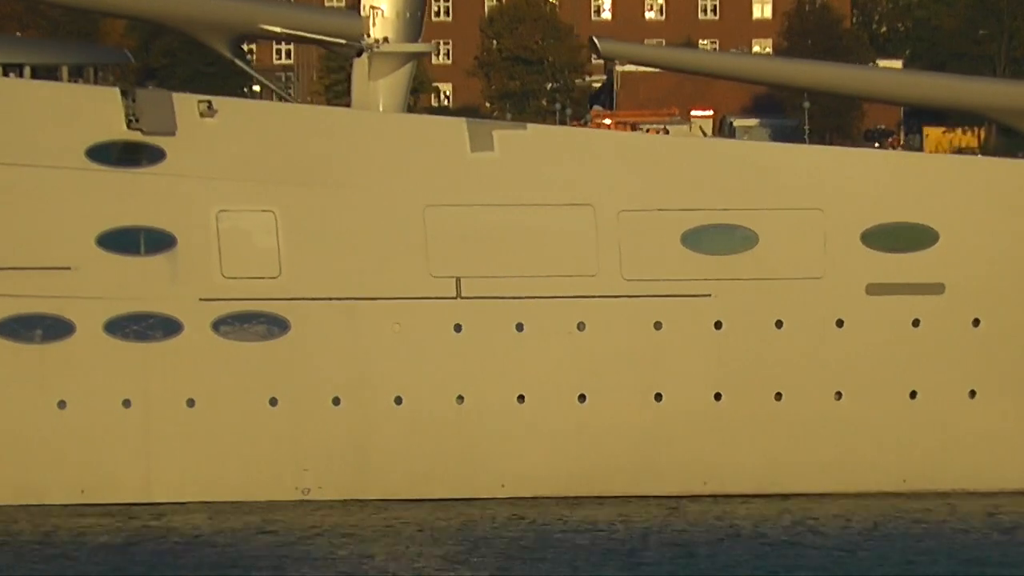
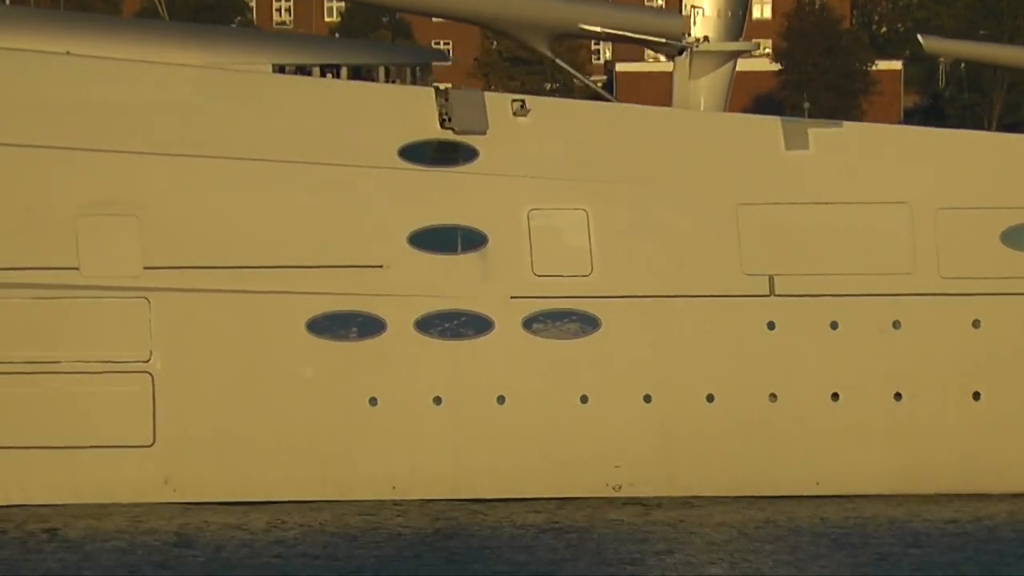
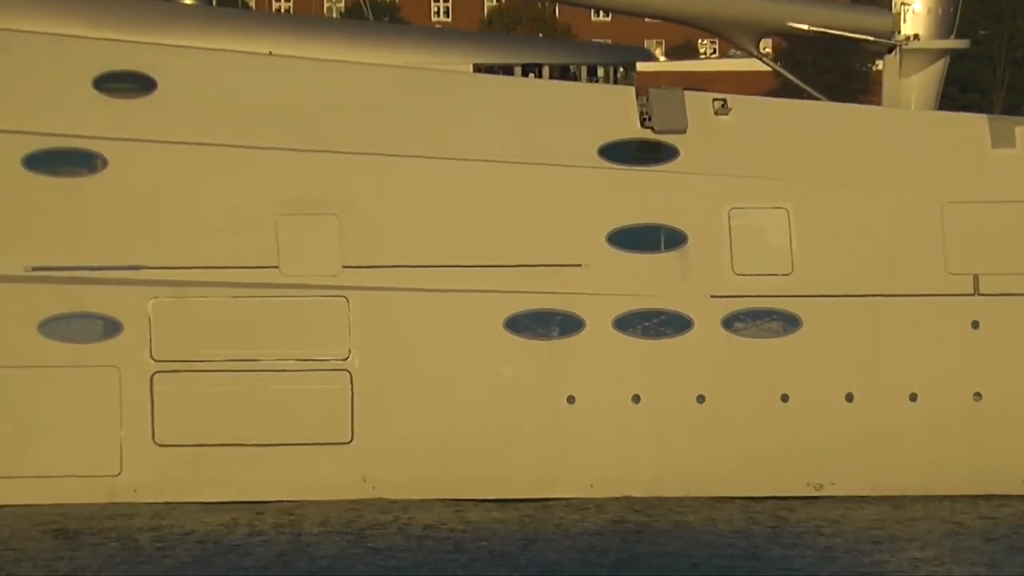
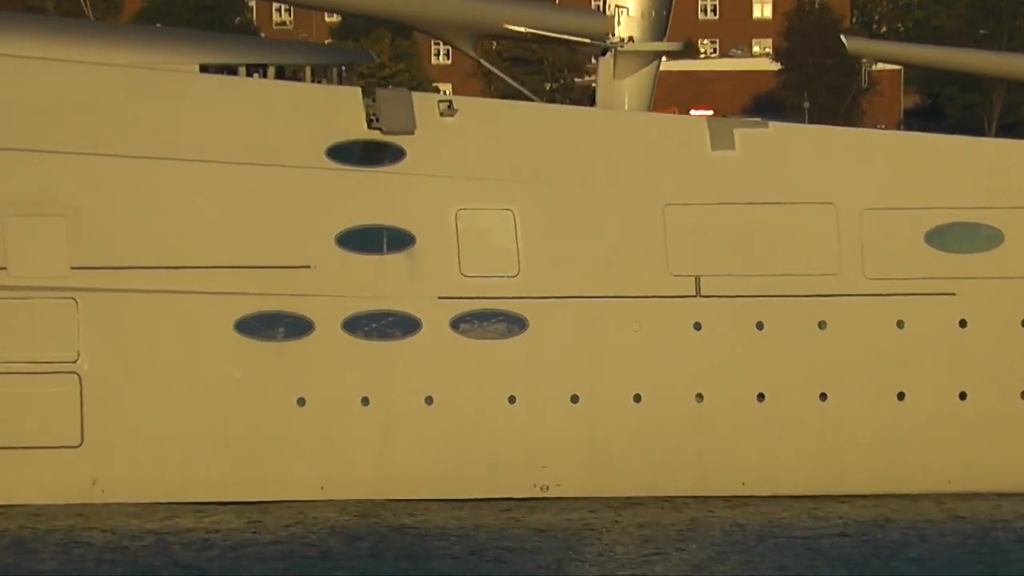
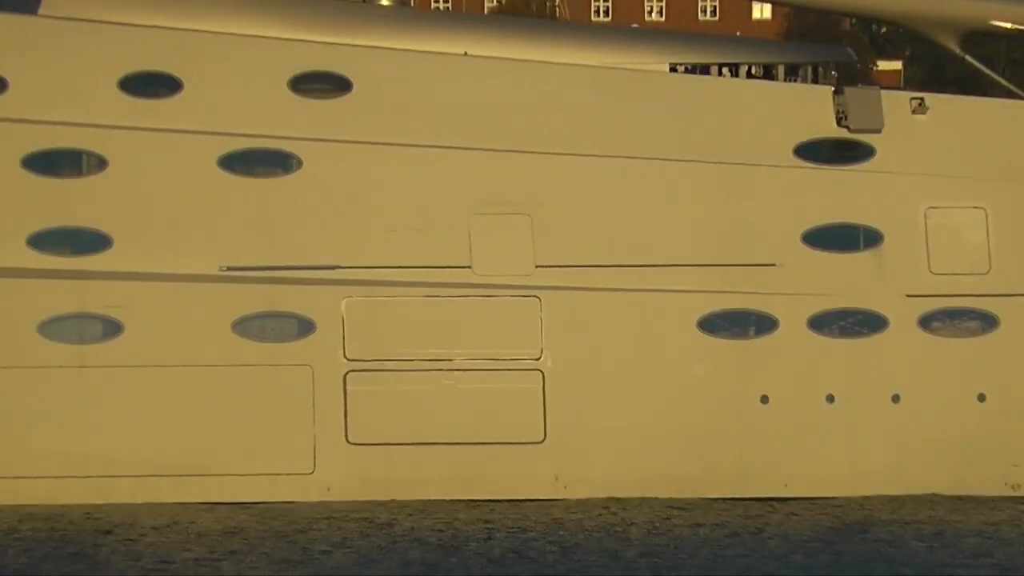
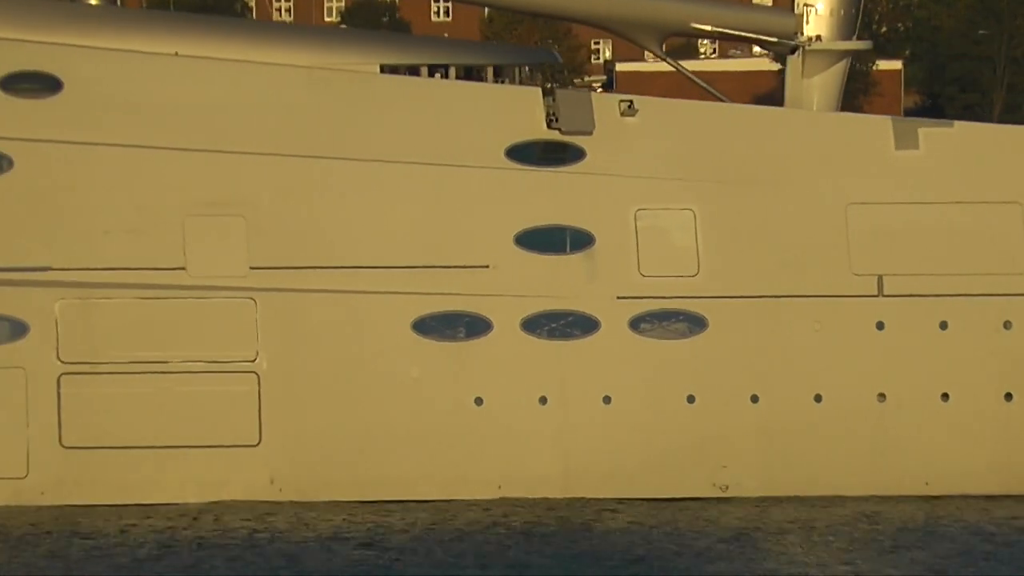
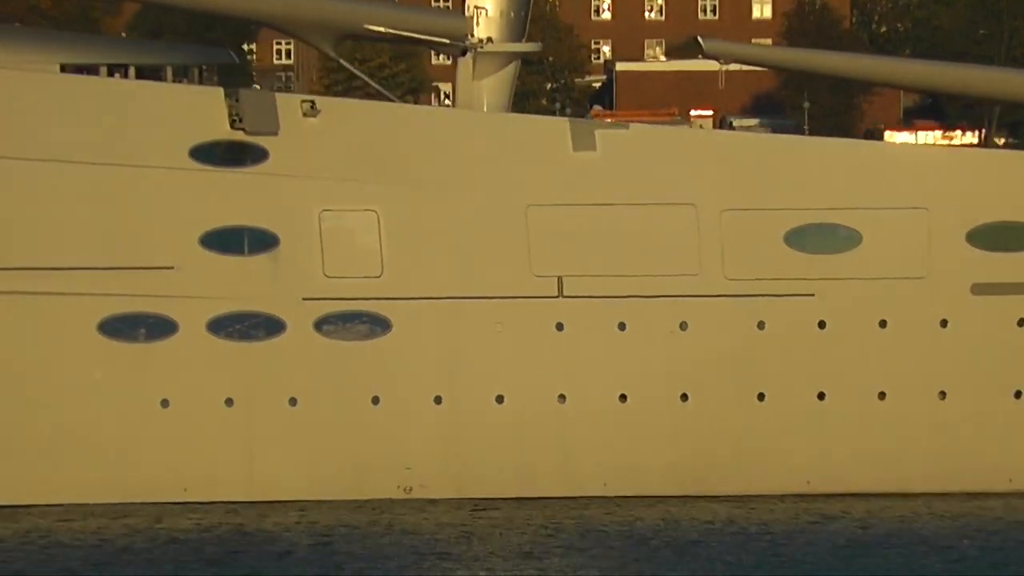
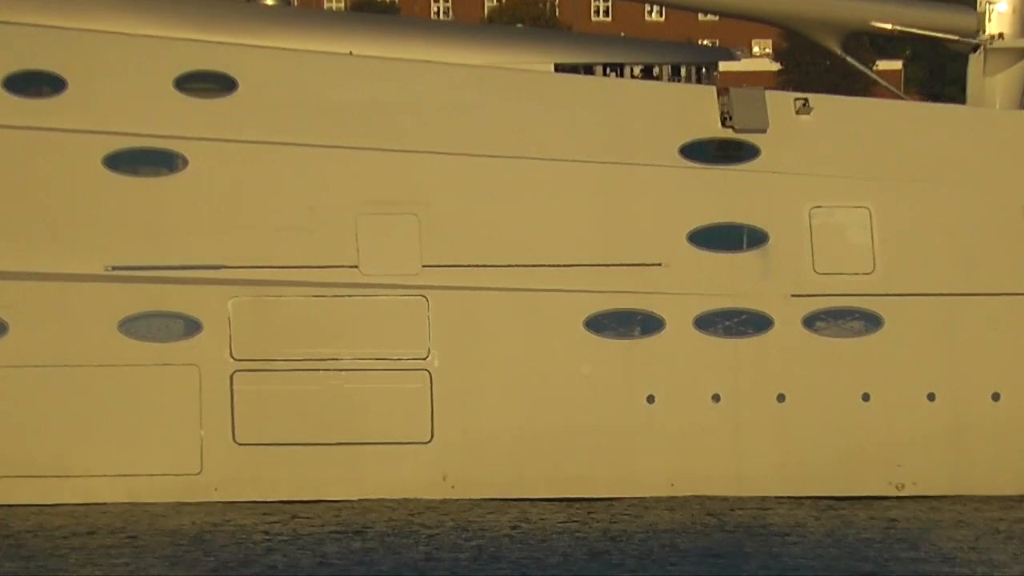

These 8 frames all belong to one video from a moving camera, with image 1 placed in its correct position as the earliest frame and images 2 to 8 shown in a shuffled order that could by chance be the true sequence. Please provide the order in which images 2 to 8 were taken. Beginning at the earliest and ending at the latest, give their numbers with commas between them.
7, 4, 2, 6, 3, 8, 5
